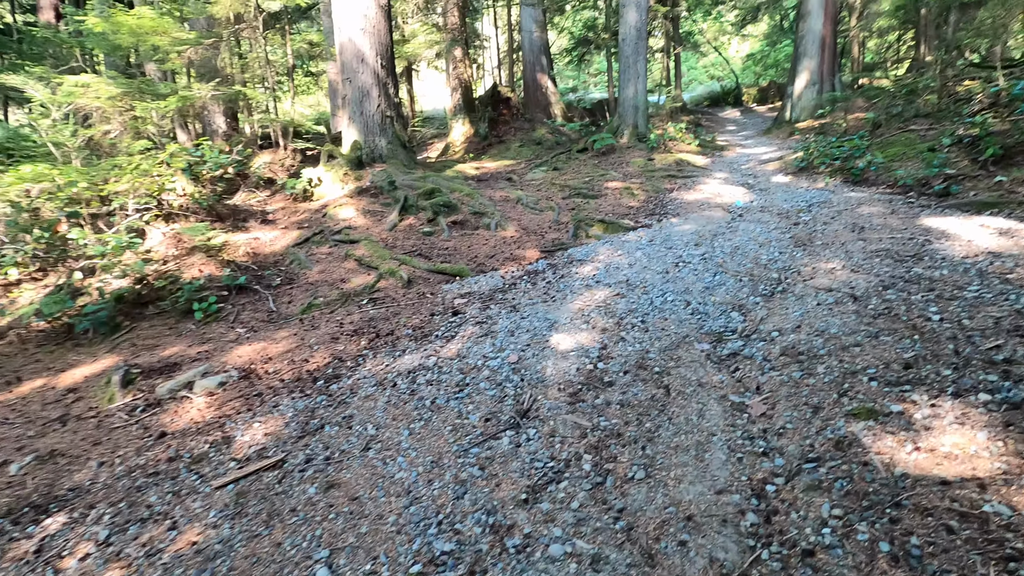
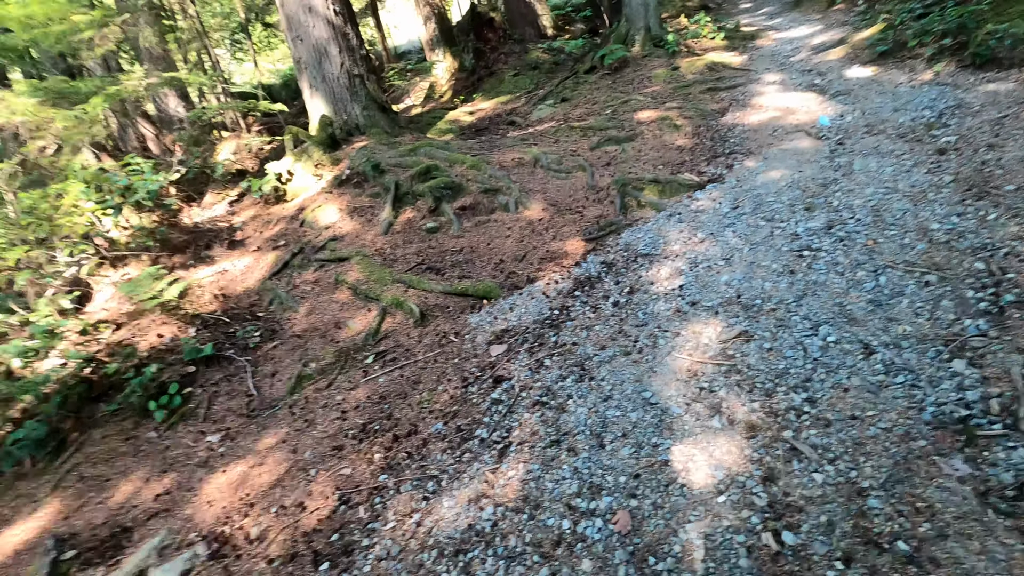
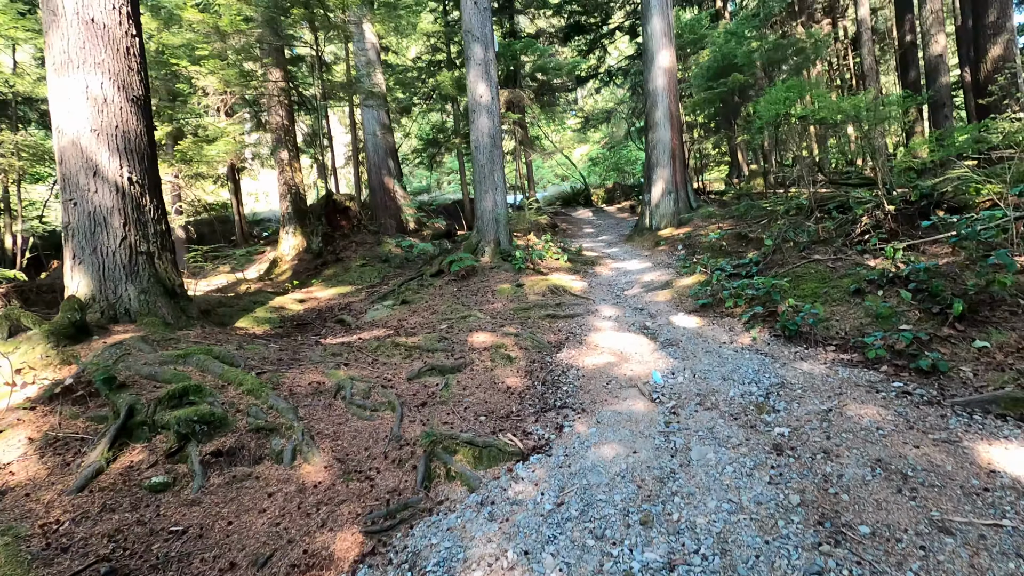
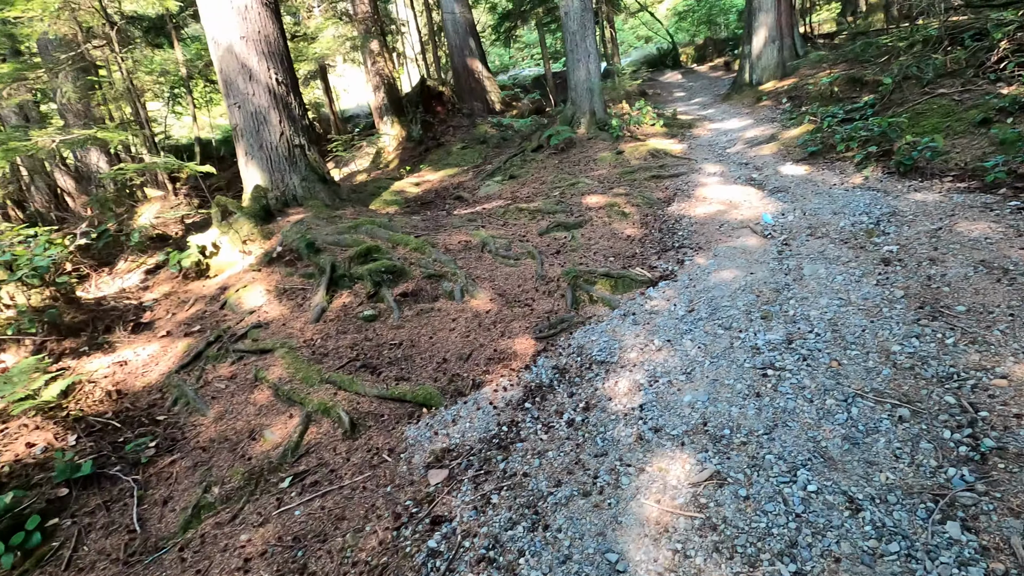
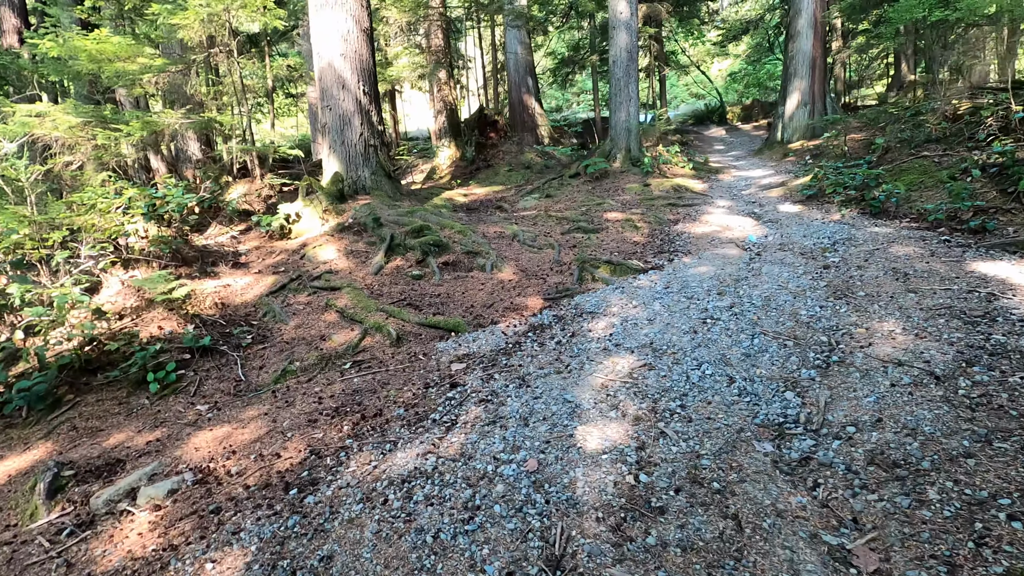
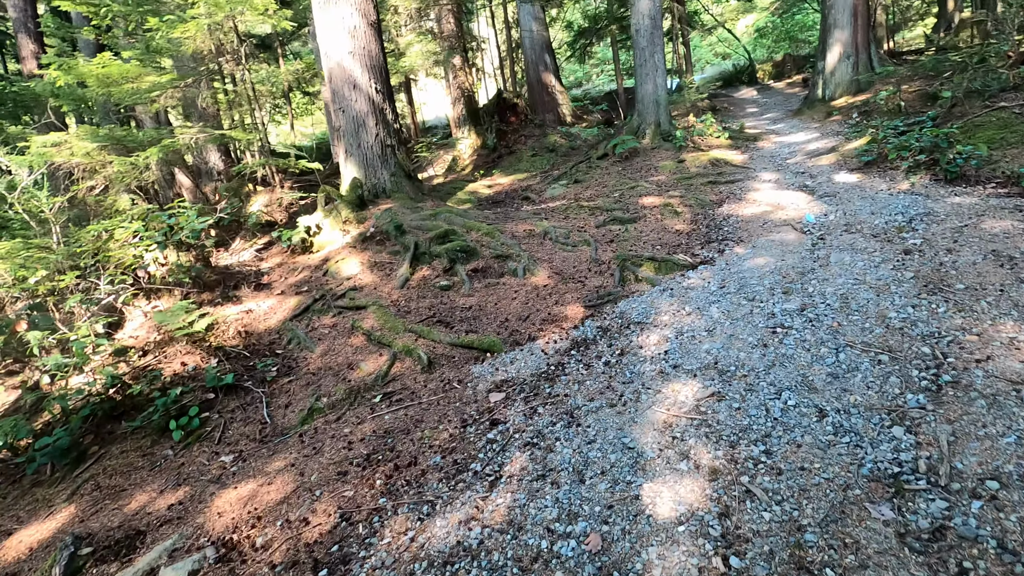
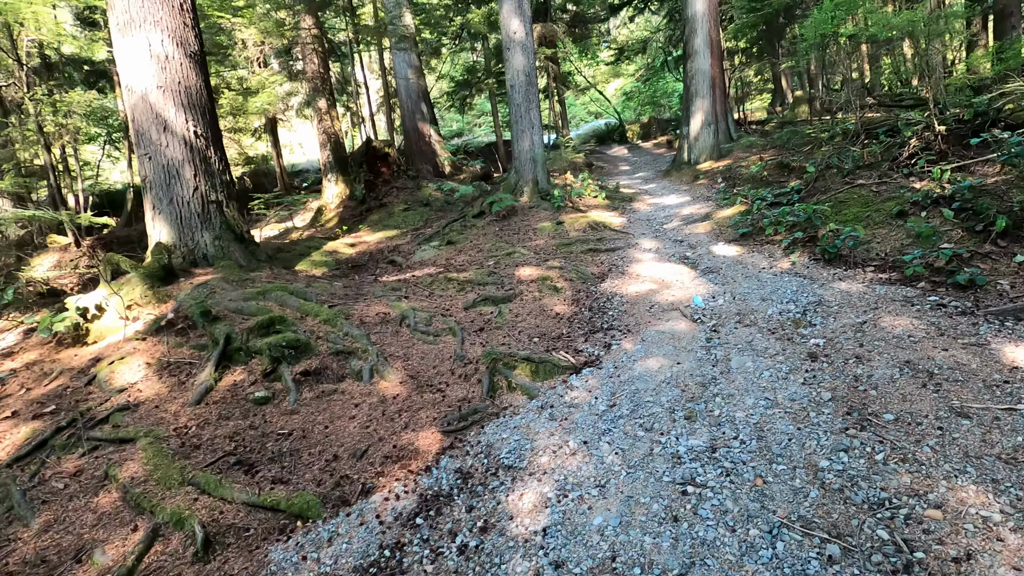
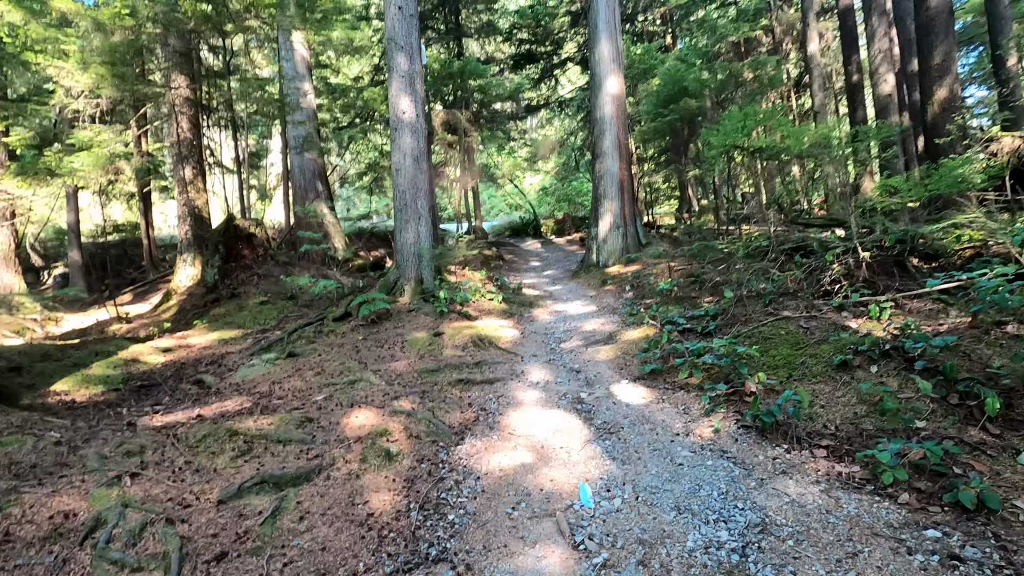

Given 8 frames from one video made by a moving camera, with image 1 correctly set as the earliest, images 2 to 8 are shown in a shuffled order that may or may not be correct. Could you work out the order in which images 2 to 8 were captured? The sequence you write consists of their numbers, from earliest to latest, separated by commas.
5, 6, 2, 4, 7, 3, 8
